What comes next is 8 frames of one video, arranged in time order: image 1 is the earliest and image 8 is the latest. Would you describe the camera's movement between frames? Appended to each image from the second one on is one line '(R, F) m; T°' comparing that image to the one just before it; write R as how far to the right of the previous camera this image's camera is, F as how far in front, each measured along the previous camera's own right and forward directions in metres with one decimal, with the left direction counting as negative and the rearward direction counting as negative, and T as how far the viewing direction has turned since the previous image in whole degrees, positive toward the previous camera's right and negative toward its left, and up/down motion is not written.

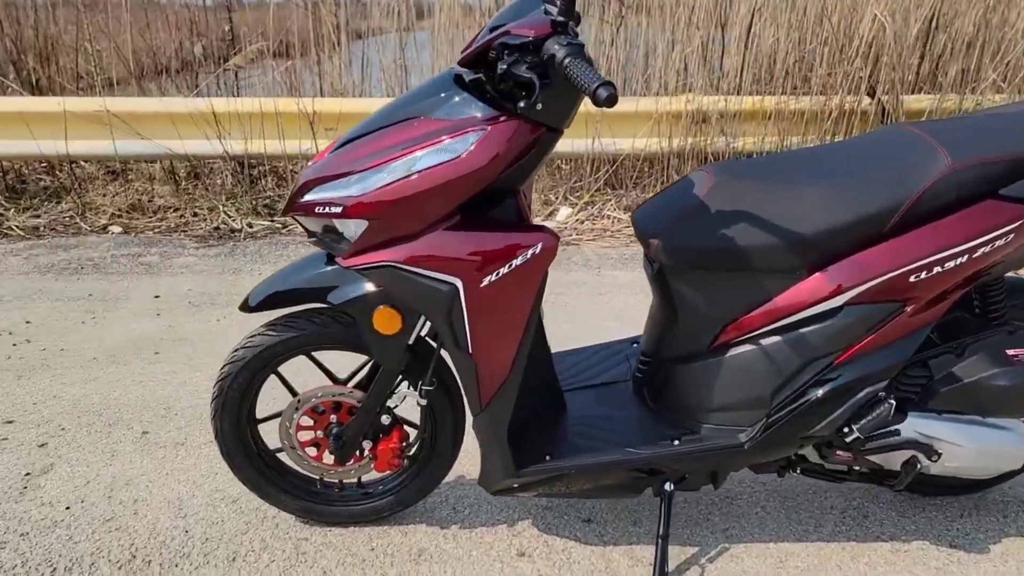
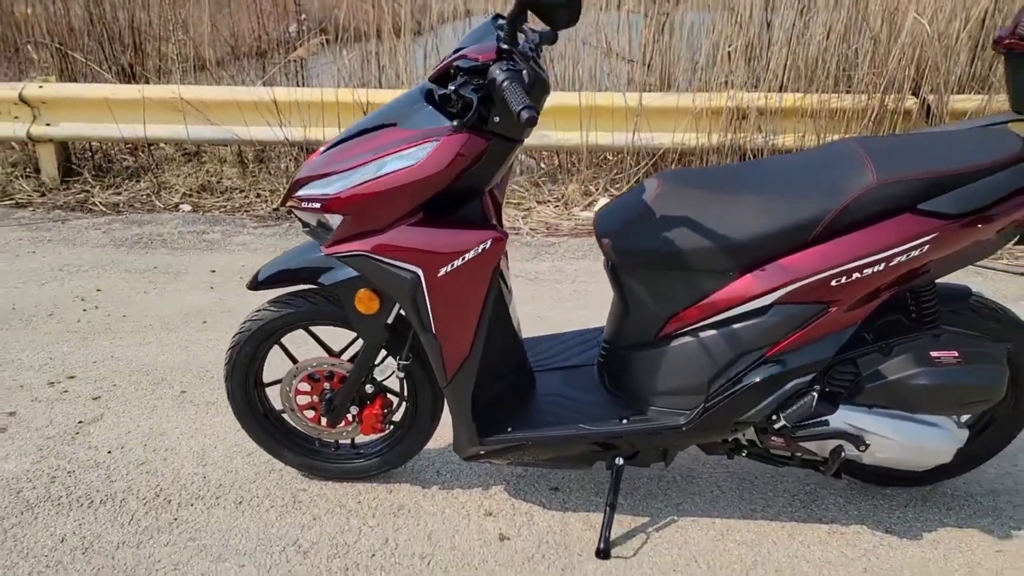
(+0.3, -0.2) m; -5°
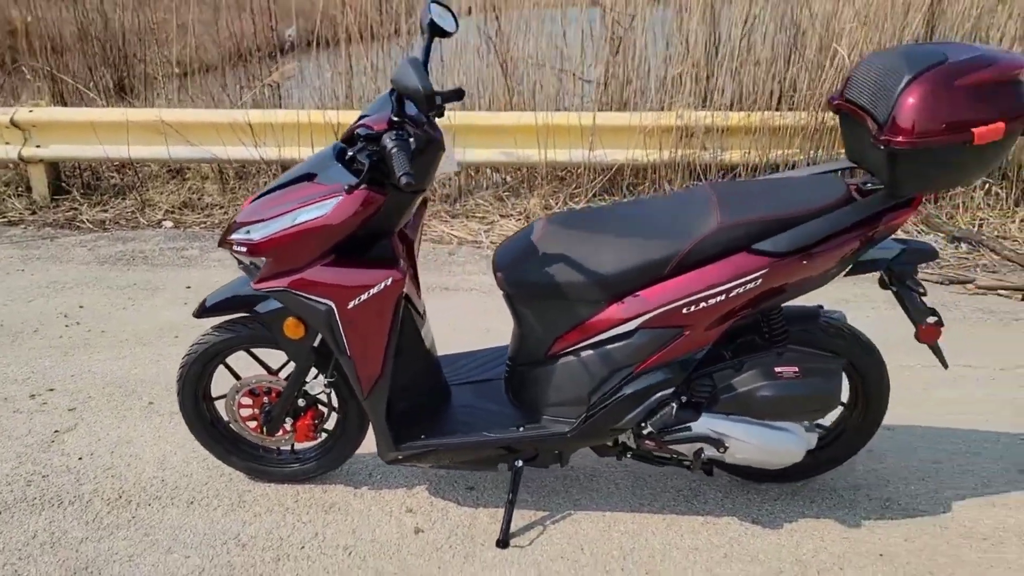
(+0.3, -0.3) m; 0°
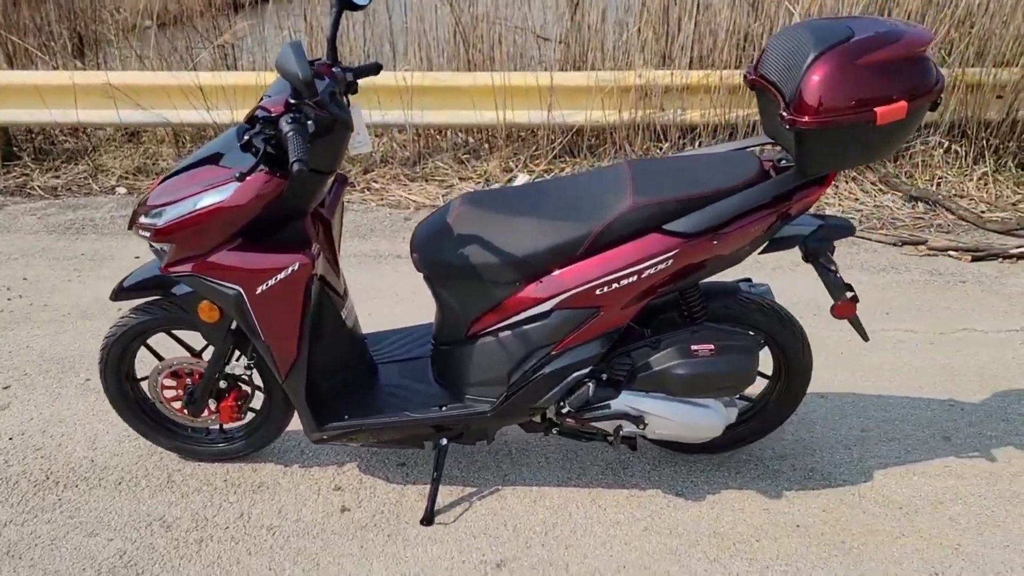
(+0.2, 0.0) m; +1°
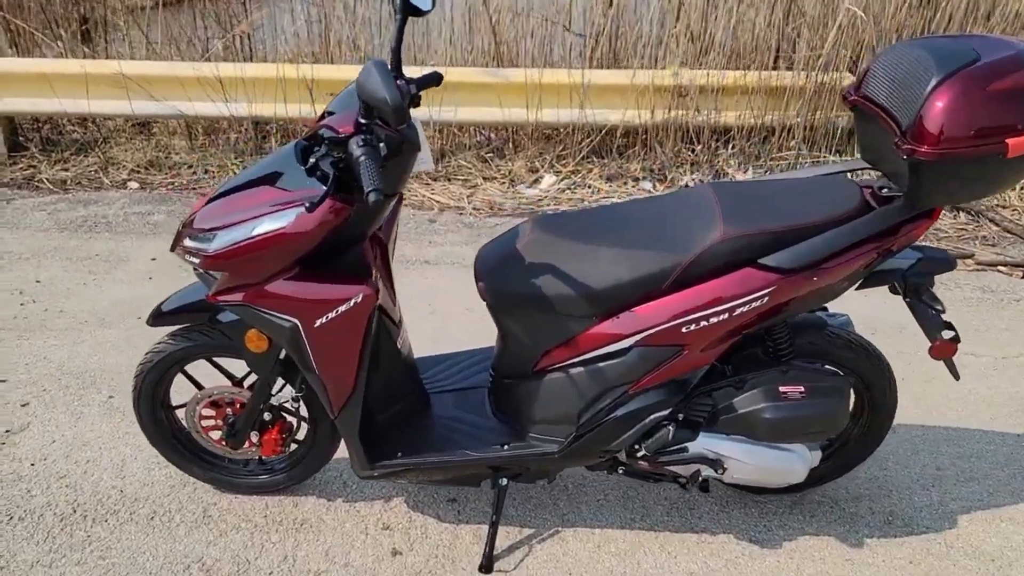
(-0.2, +0.2) m; 0°
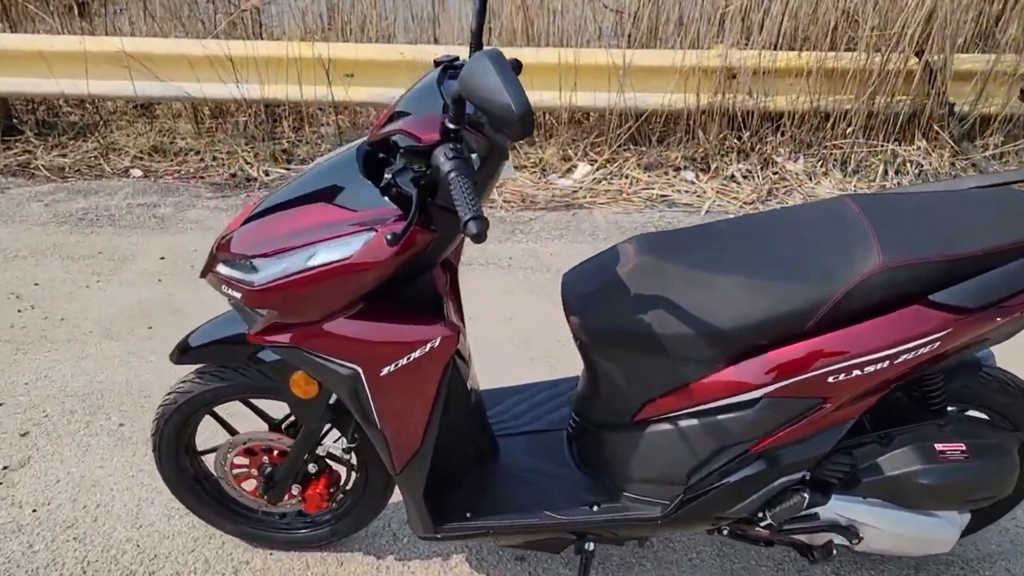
(-0.2, +0.4) m; 0°
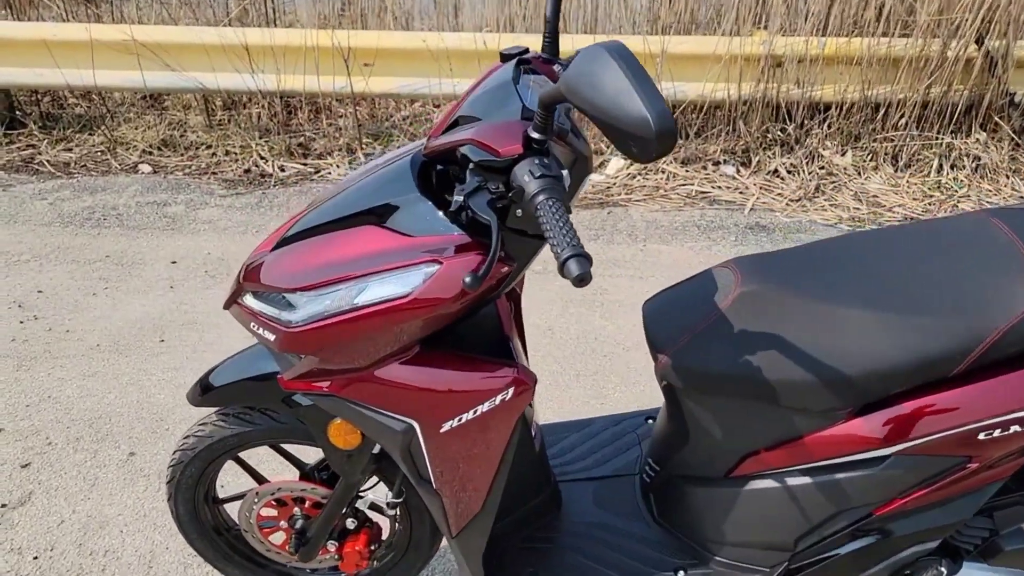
(-0.1, +0.3) m; -1°
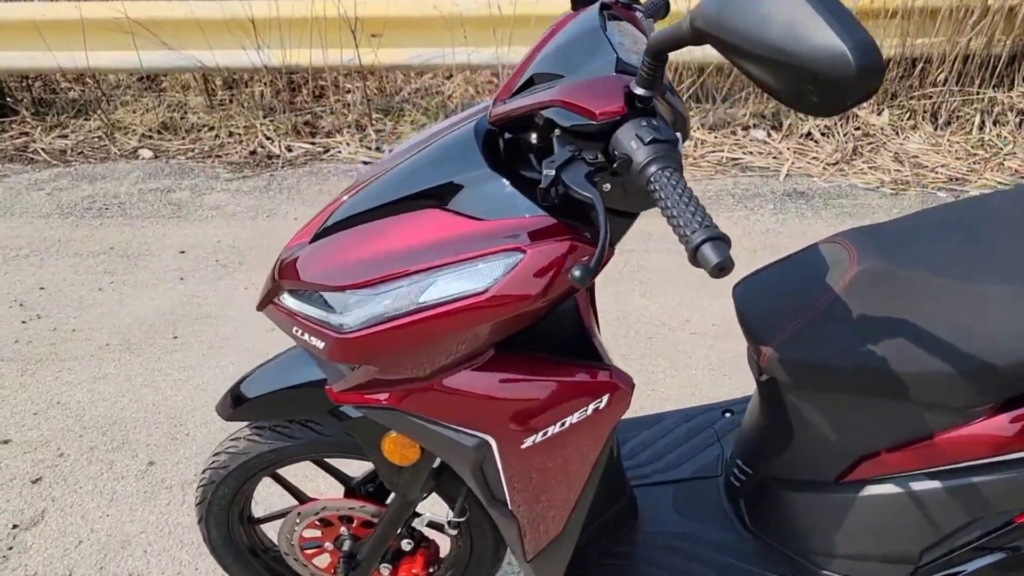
(-0.1, +0.2) m; 0°
